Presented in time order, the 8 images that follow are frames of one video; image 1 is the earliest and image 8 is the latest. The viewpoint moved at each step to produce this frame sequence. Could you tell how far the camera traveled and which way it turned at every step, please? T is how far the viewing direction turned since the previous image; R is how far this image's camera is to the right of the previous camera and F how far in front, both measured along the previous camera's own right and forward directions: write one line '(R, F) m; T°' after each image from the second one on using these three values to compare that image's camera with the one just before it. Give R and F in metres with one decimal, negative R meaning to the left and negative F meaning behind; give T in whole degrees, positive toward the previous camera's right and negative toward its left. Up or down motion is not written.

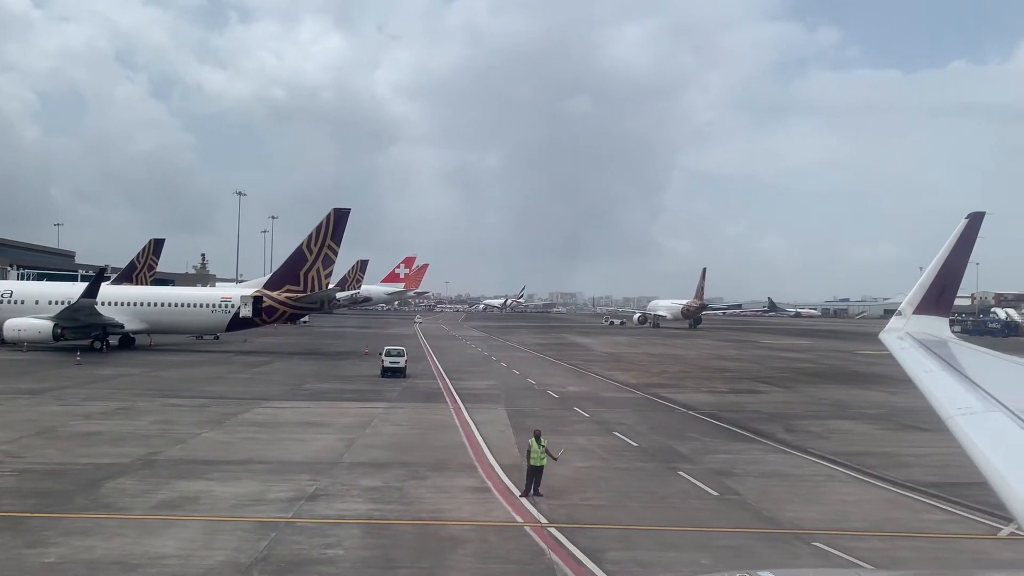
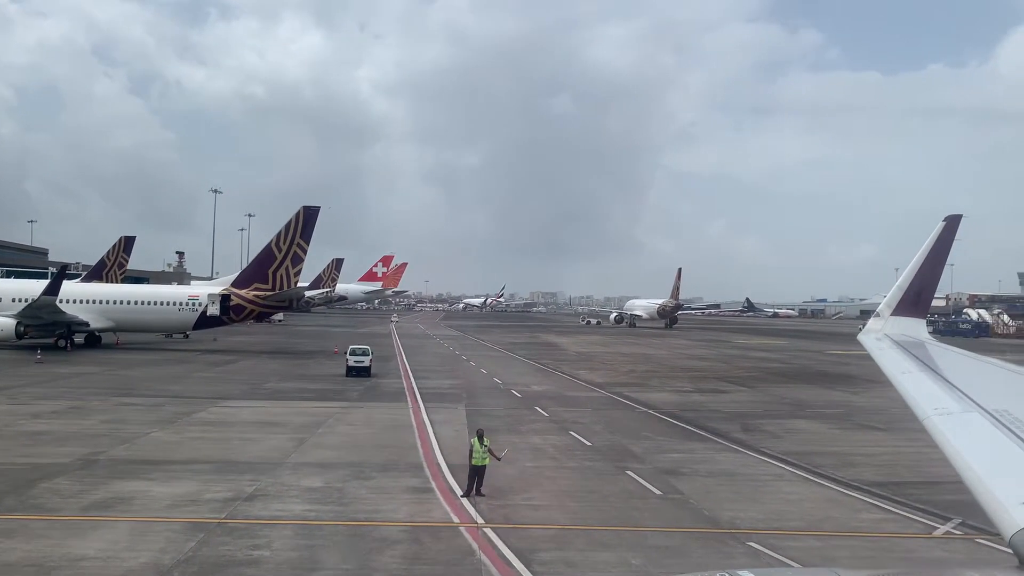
(+0.6, +0.1) m; +1°
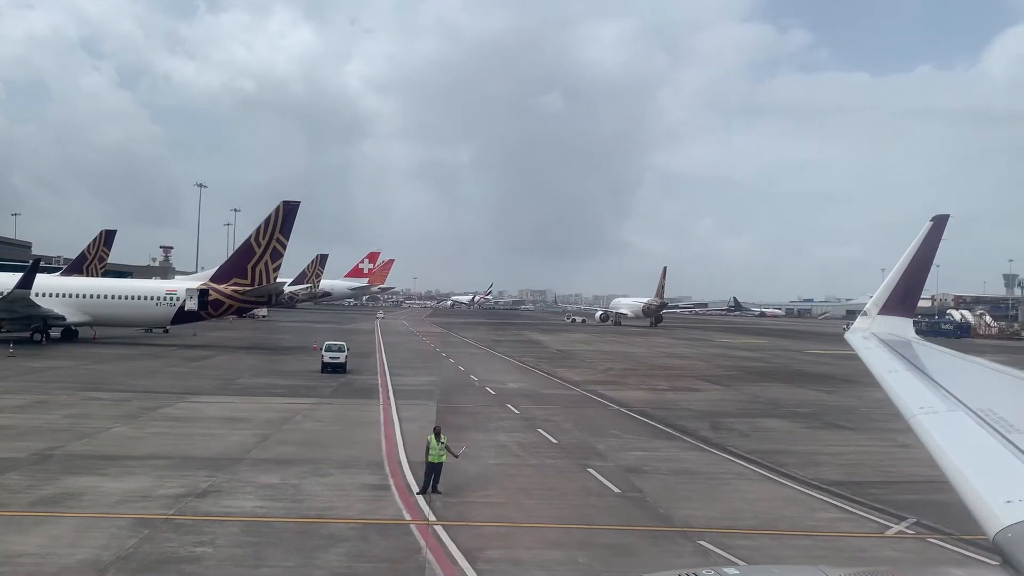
(+0.5, +0.1) m; +1°
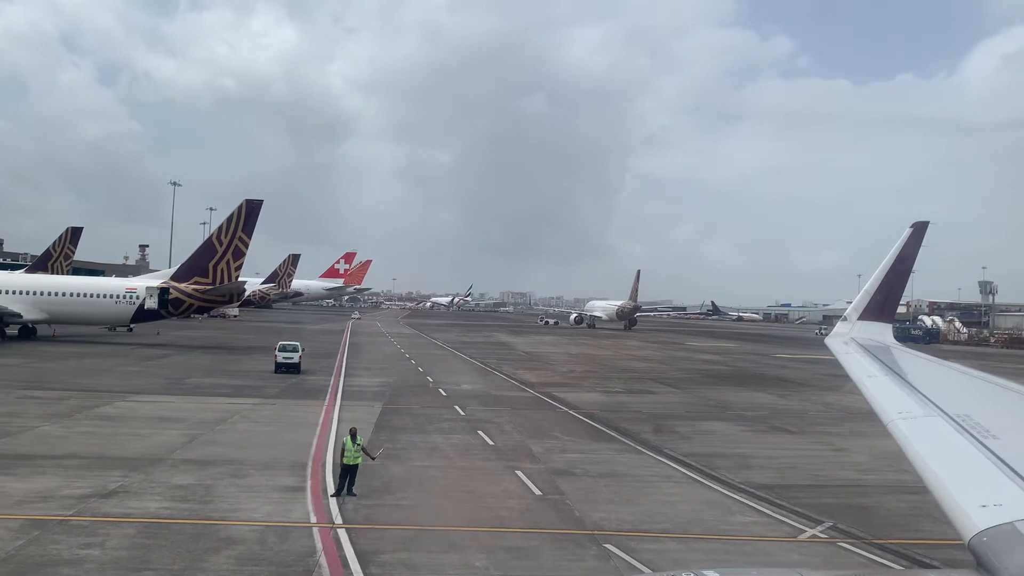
(+1.0, +0.2) m; +1°
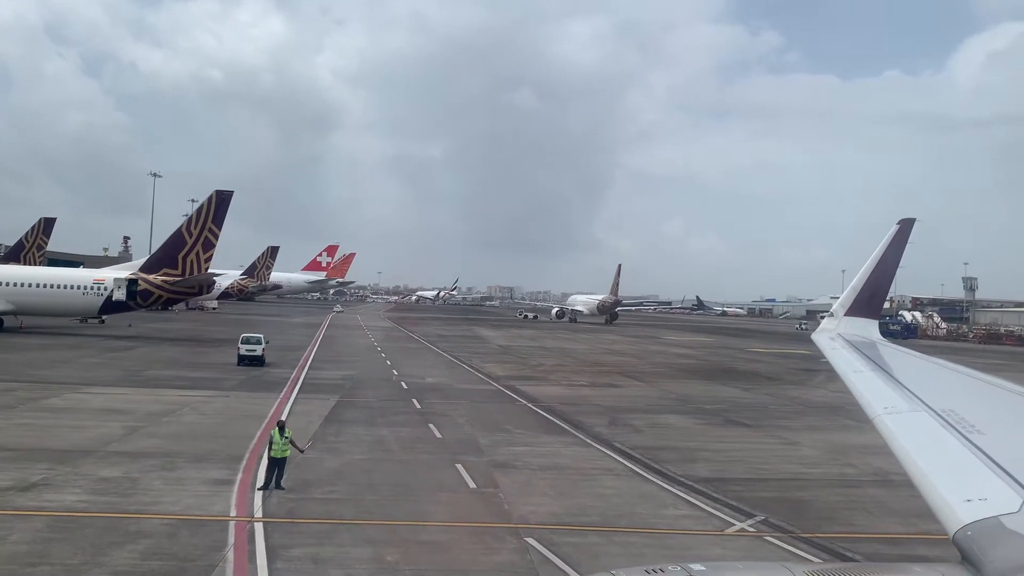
(+0.9, +0.2) m; +1°
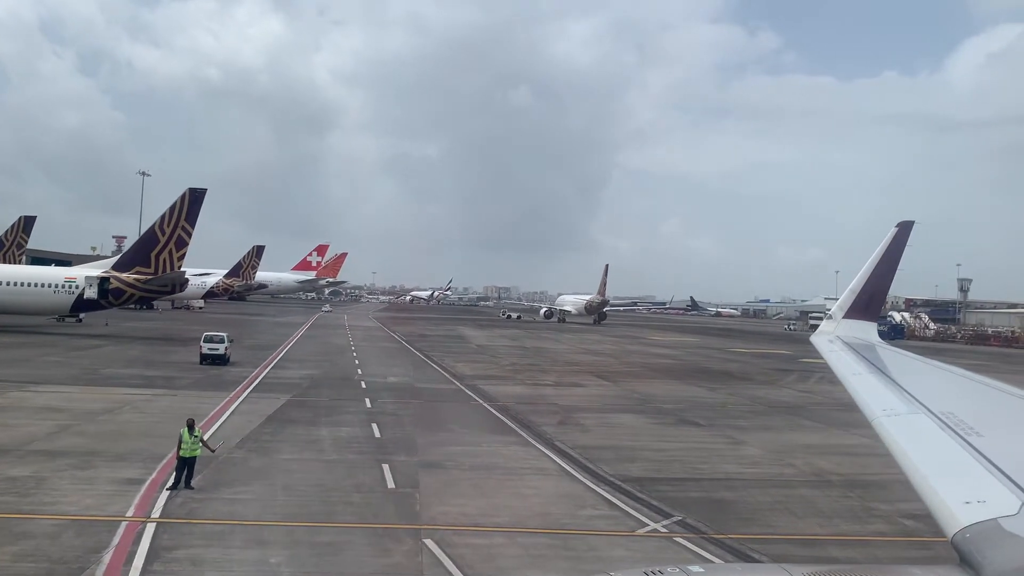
(+1.3, +0.3) m; 0°
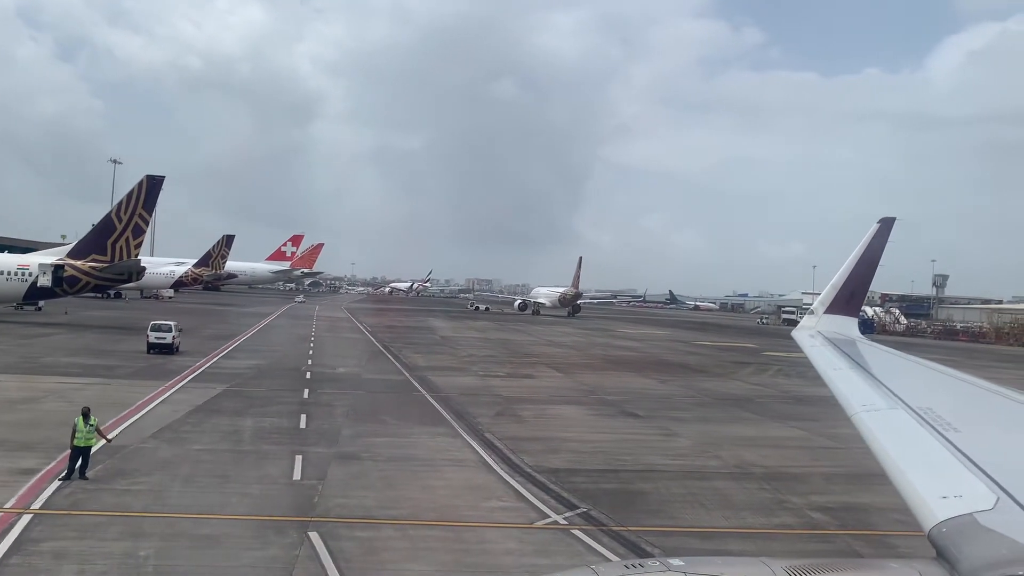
(+1.2, +0.3) m; +1°
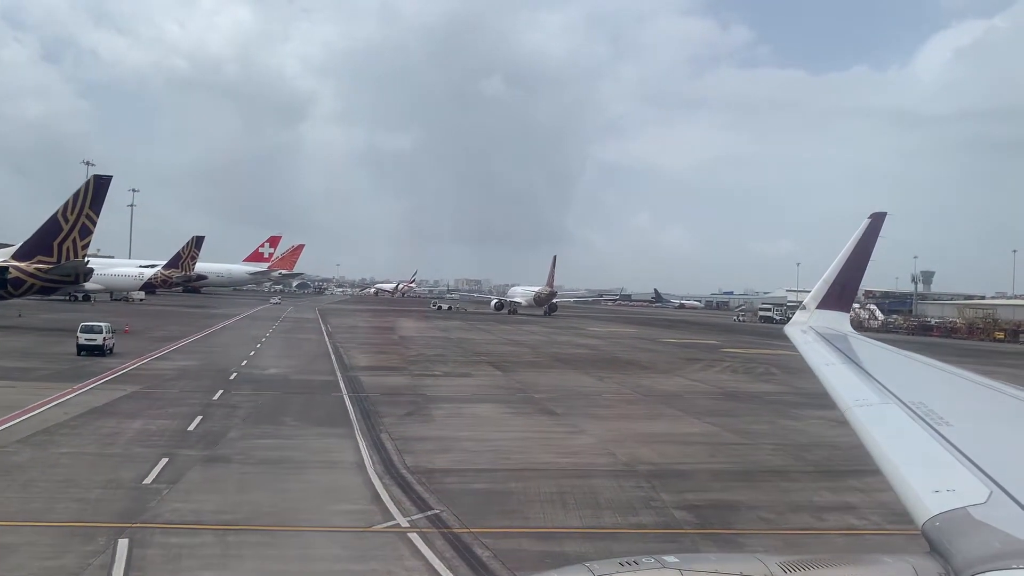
(+2.1, +0.5) m; +1°
